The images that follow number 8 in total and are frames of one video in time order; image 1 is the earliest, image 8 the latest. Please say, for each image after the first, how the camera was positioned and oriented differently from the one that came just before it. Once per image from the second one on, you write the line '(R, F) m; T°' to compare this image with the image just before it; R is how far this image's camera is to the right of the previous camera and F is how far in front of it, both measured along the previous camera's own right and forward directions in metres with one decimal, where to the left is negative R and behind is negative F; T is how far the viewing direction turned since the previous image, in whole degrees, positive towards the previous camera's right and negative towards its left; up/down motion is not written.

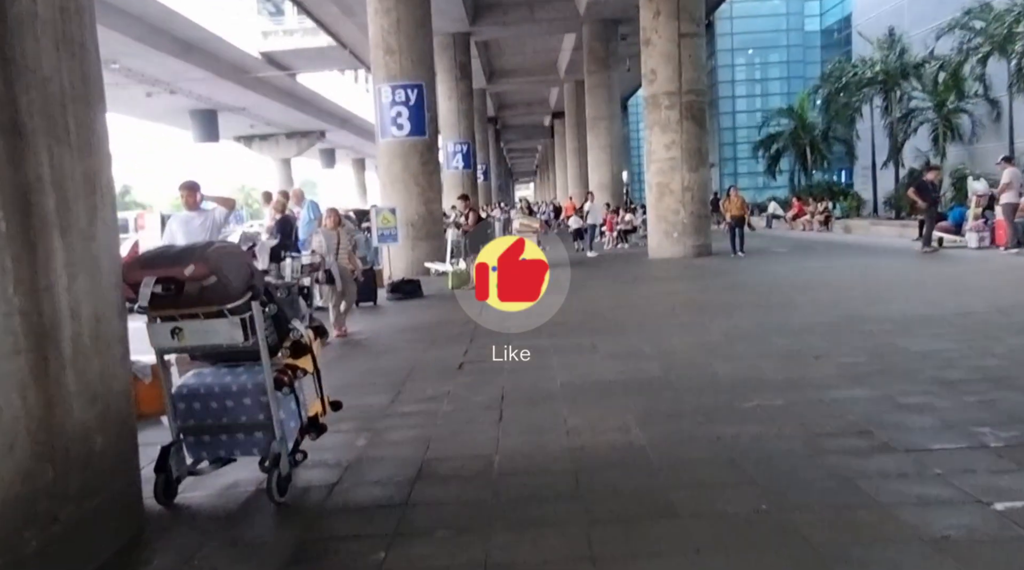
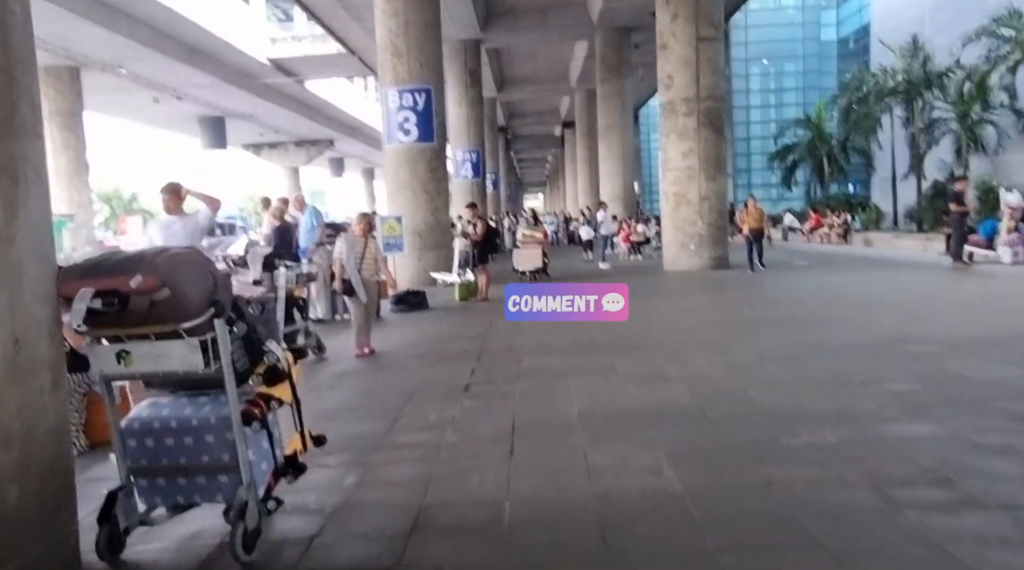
(0.0, +0.7) m; -1°
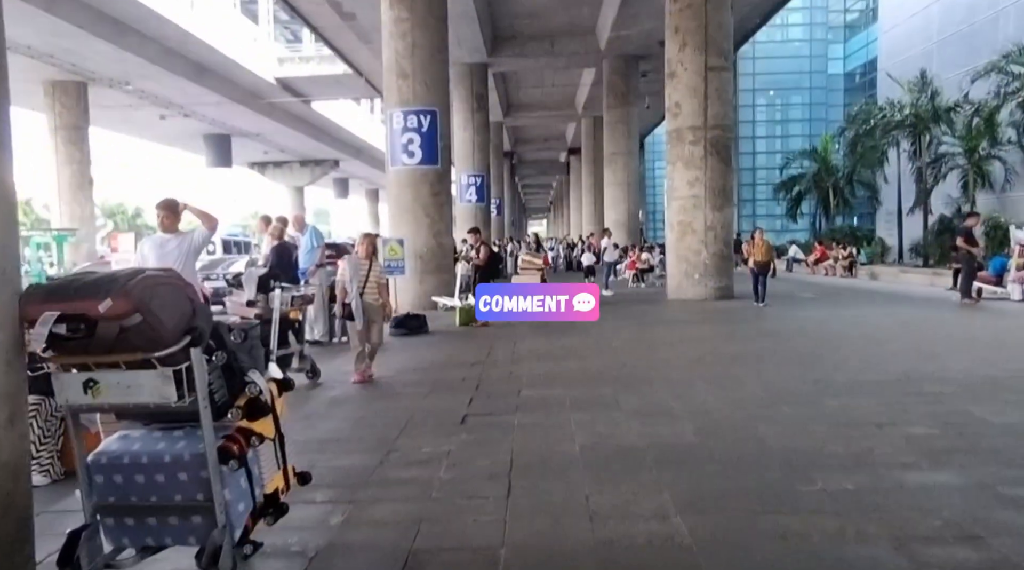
(0.0, +0.2) m; 0°
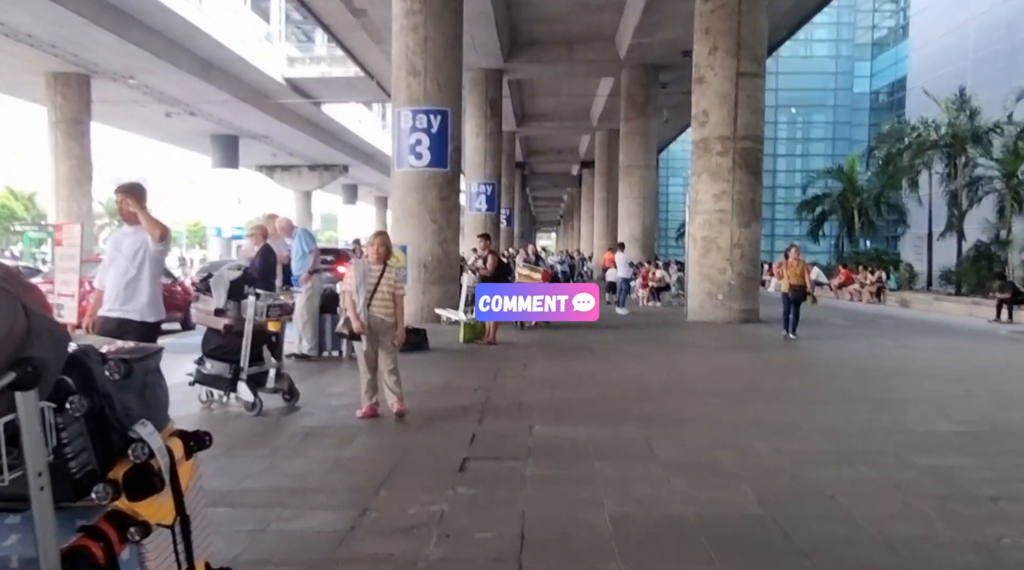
(-0.1, +1.3) m; 0°
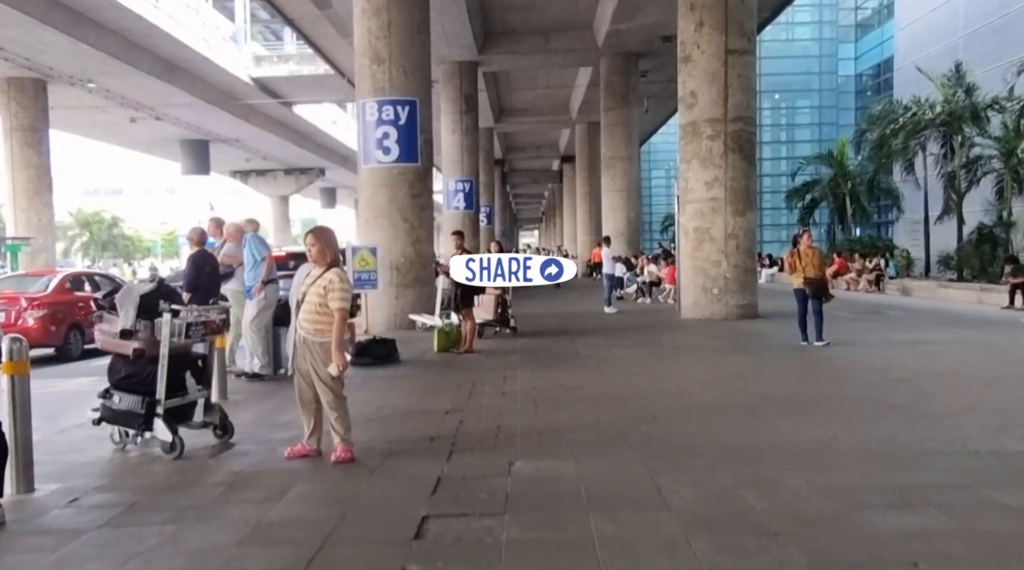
(+0.1, +1.3) m; +1°
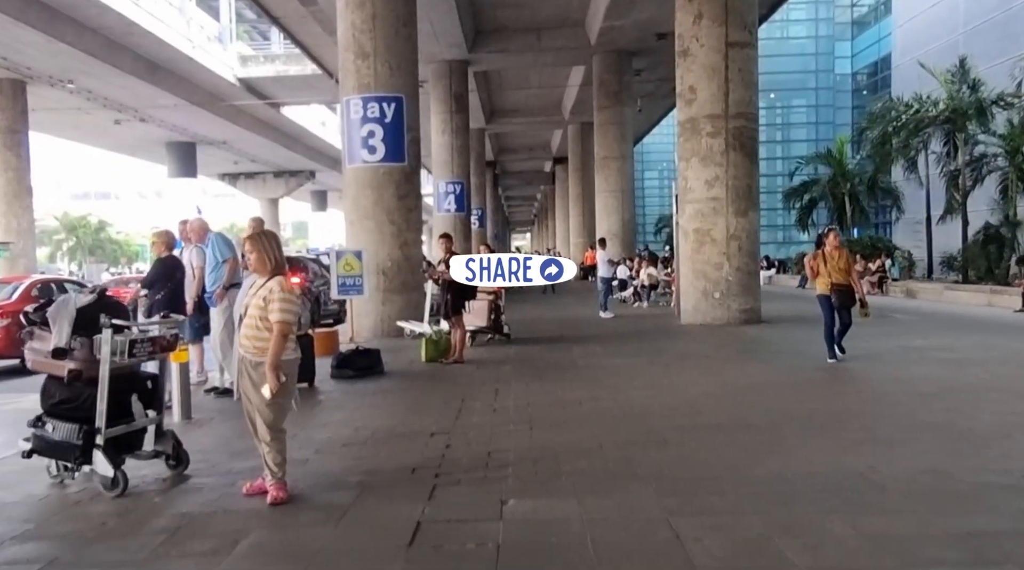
(0.0, +0.7) m; +1°
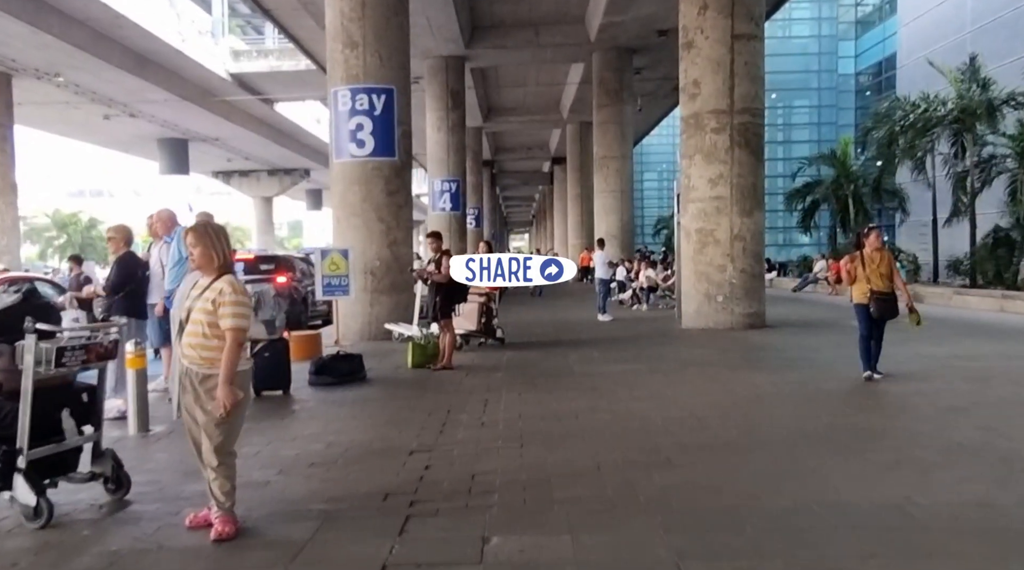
(+0.1, +0.7) m; 0°
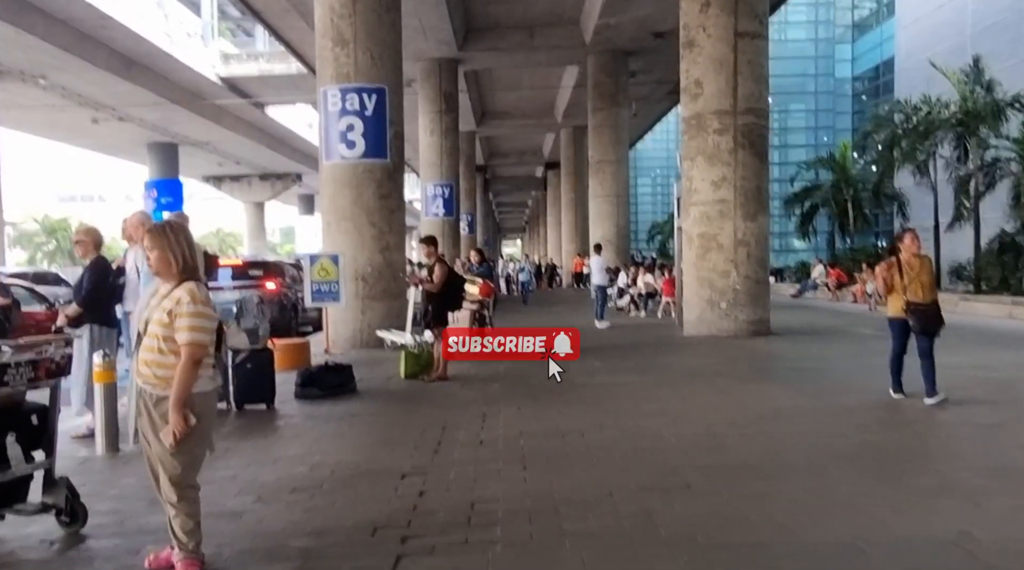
(-0.1, +0.5) m; +1°
